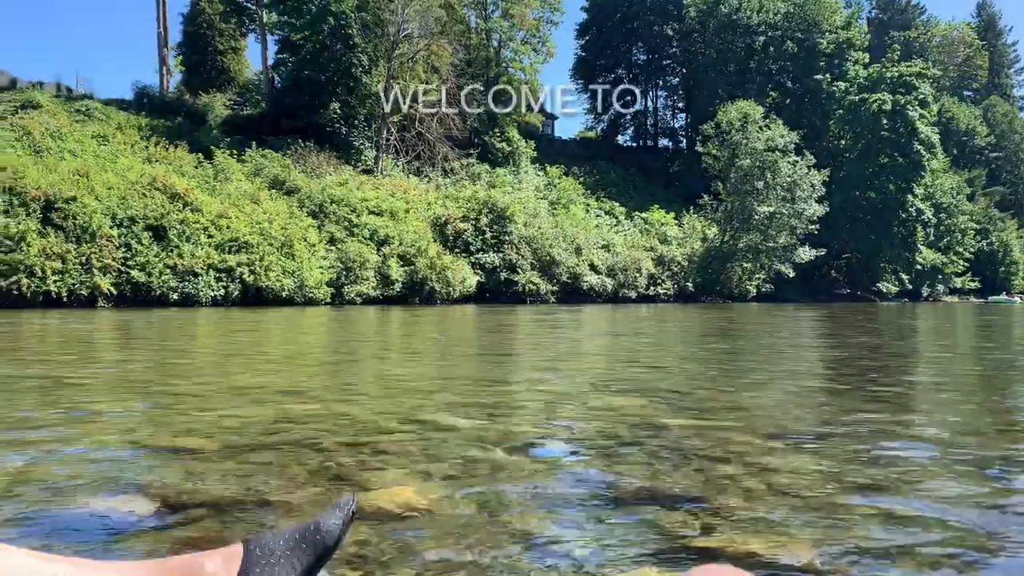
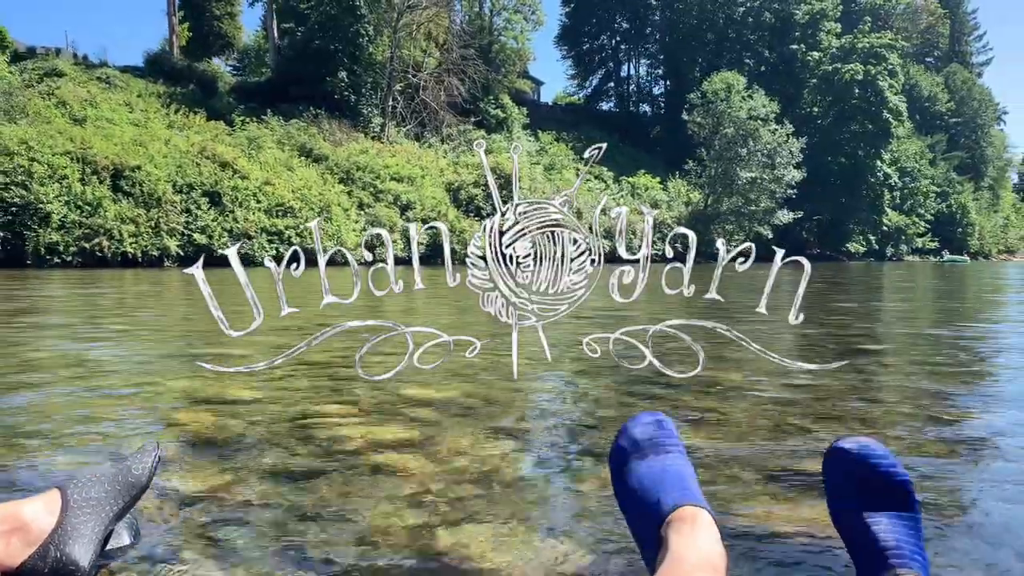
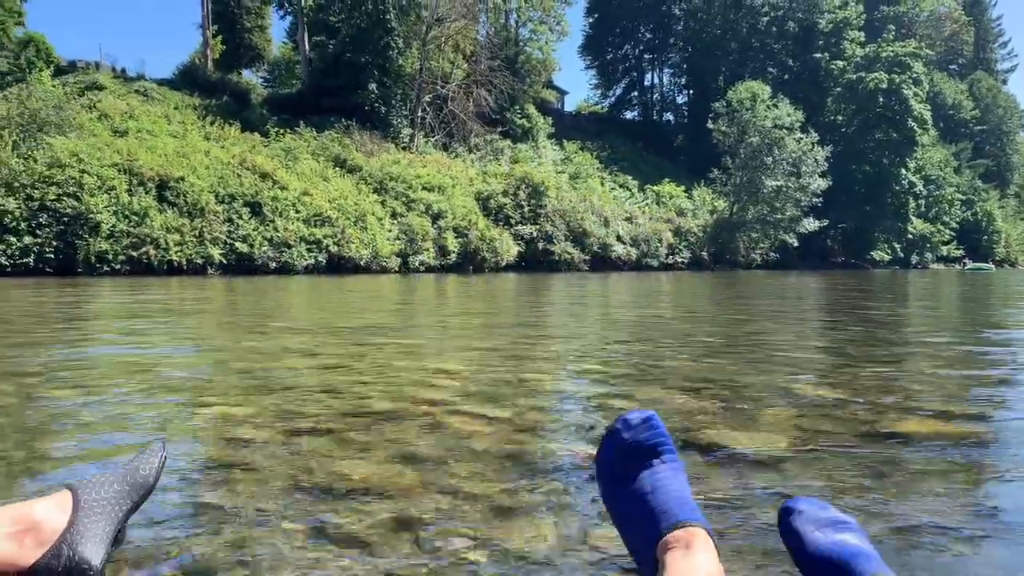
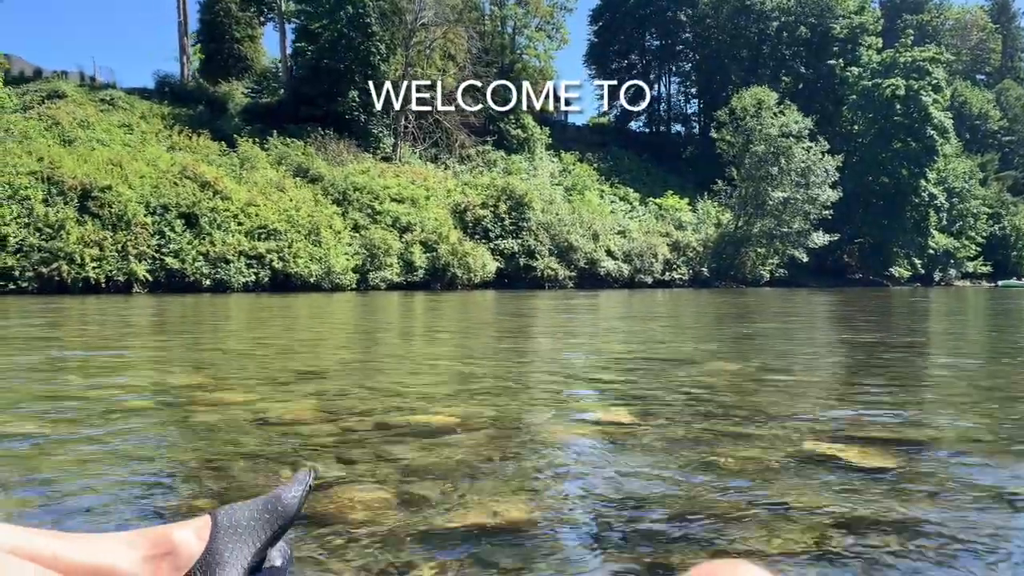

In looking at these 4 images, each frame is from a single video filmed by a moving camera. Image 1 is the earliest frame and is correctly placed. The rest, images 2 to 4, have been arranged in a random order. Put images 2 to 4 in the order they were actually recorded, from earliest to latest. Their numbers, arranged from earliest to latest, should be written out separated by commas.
4, 2, 3
